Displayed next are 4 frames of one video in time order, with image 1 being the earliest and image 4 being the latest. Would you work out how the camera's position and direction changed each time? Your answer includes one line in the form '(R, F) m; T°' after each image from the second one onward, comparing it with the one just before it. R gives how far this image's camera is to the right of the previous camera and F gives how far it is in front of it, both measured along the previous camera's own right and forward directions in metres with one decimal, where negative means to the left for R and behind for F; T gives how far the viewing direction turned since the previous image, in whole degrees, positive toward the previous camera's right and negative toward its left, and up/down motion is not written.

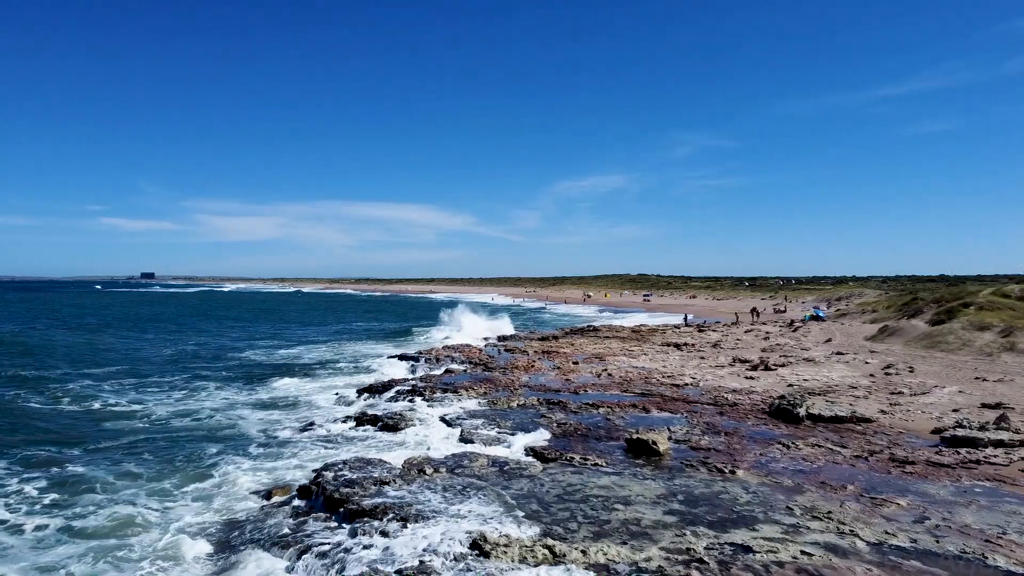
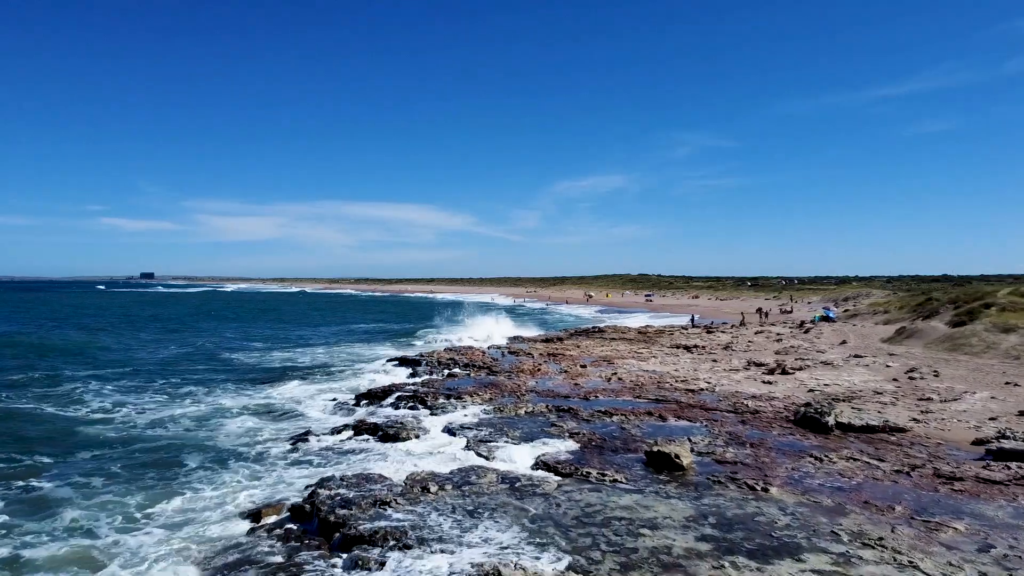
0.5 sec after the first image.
(-0.2, +0.9) m; 0°
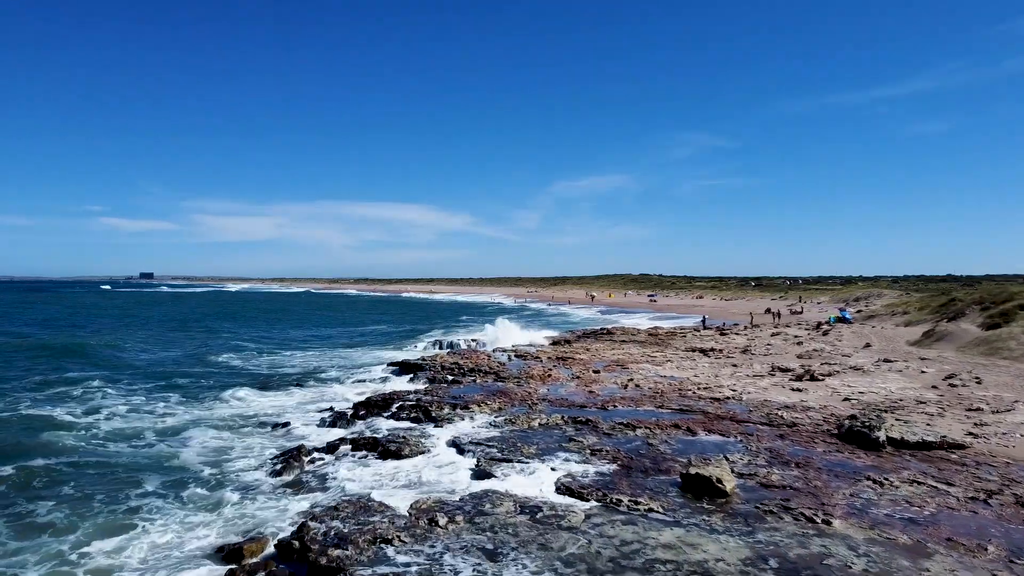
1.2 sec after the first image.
(-0.3, +1.3) m; 0°
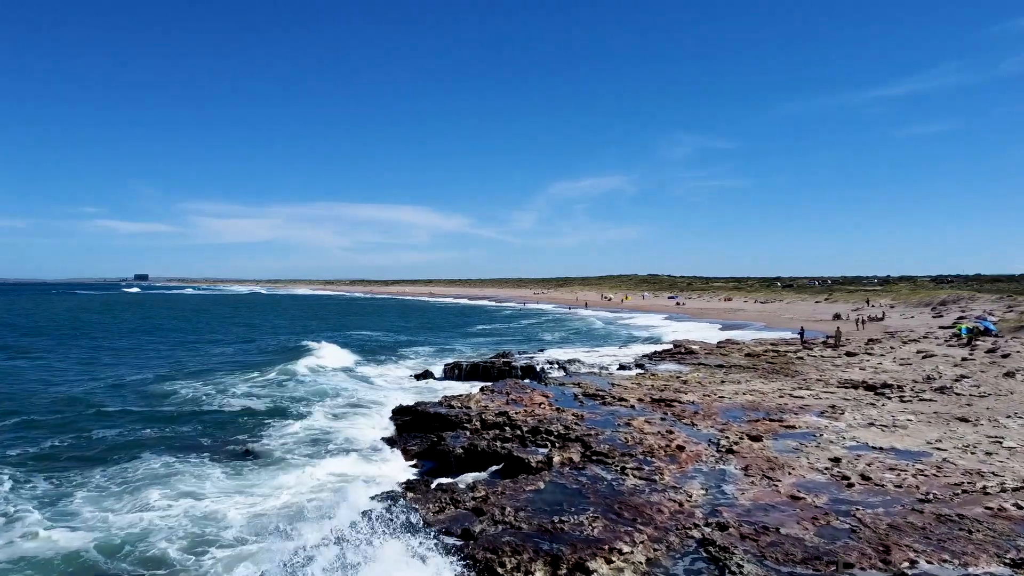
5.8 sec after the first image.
(-2.2, +8.8) m; 0°
